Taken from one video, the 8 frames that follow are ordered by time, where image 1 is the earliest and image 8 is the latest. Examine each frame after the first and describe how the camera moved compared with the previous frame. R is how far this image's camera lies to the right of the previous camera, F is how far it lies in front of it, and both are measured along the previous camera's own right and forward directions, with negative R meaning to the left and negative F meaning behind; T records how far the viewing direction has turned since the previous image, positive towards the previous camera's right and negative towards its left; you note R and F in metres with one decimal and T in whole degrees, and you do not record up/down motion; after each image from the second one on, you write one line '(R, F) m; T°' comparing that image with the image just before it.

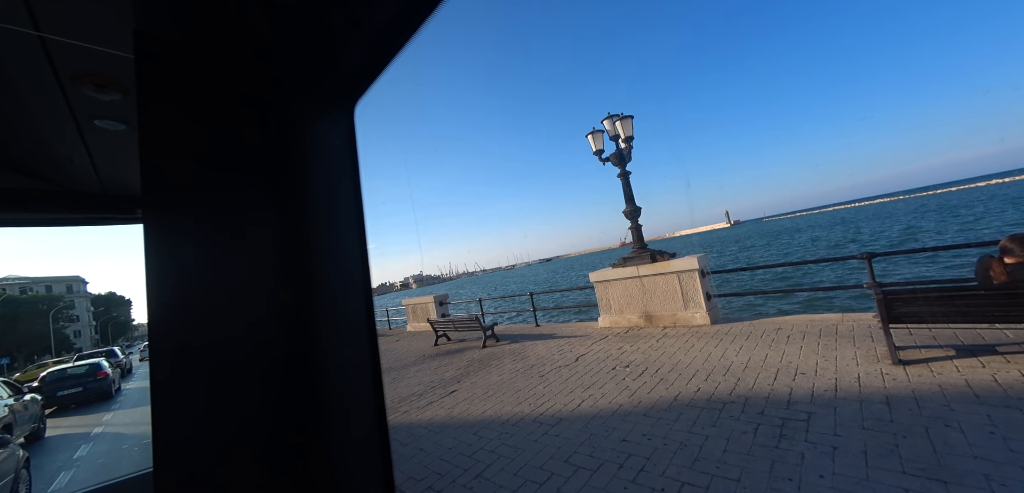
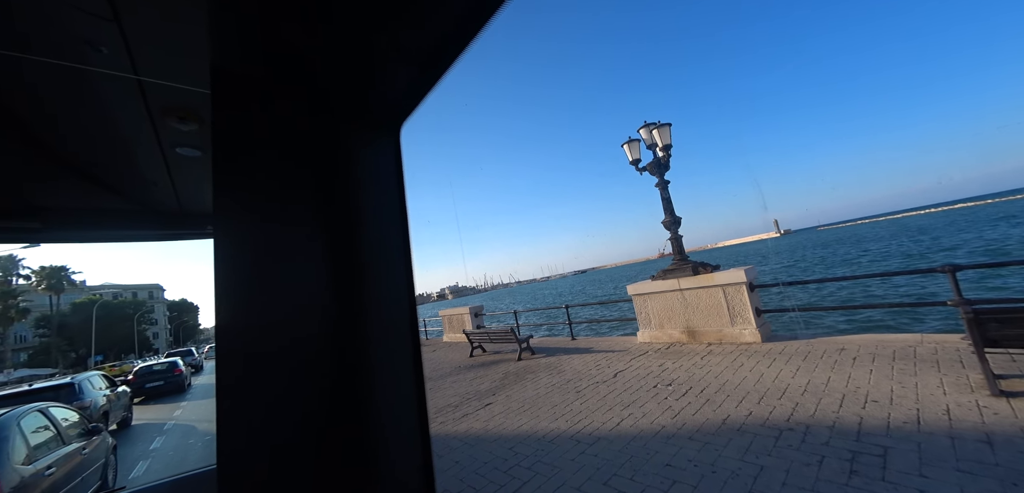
(0.0, 0.0) m; -5°
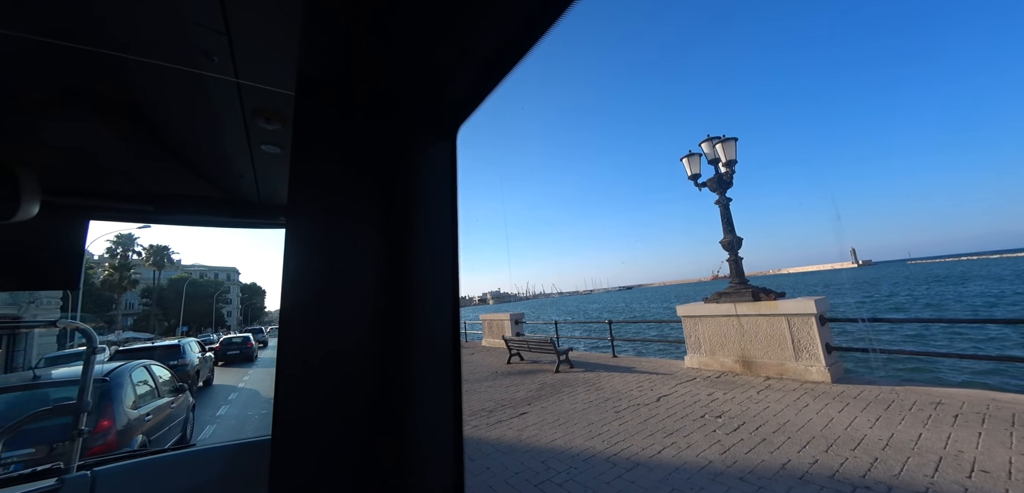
(0.0, 0.0) m; -7°
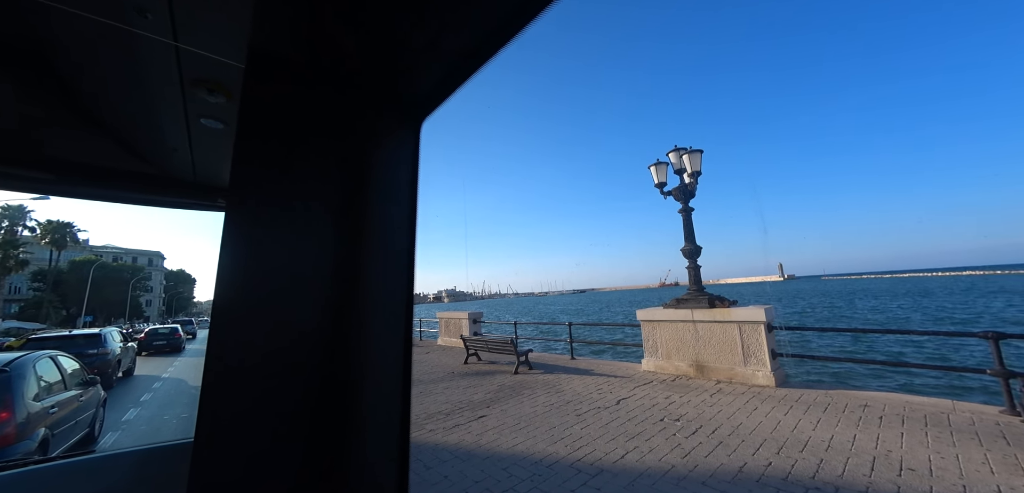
(-0.1, +0.2) m; +7°
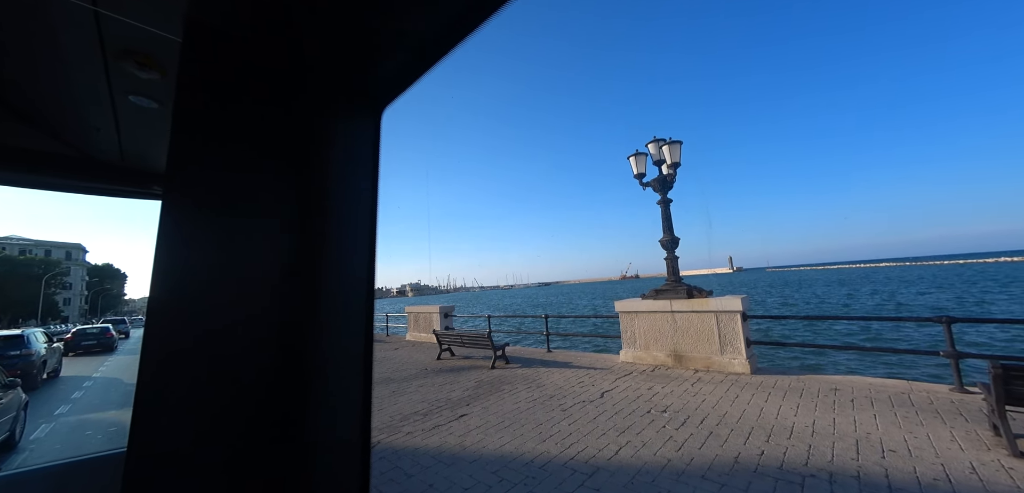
(-0.2, +0.2) m; +5°
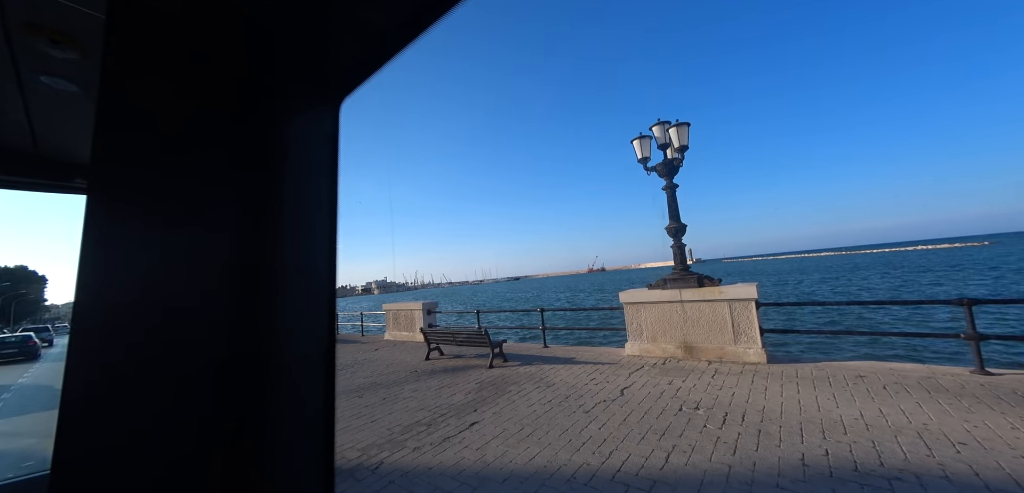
(-0.5, +0.5) m; +5°
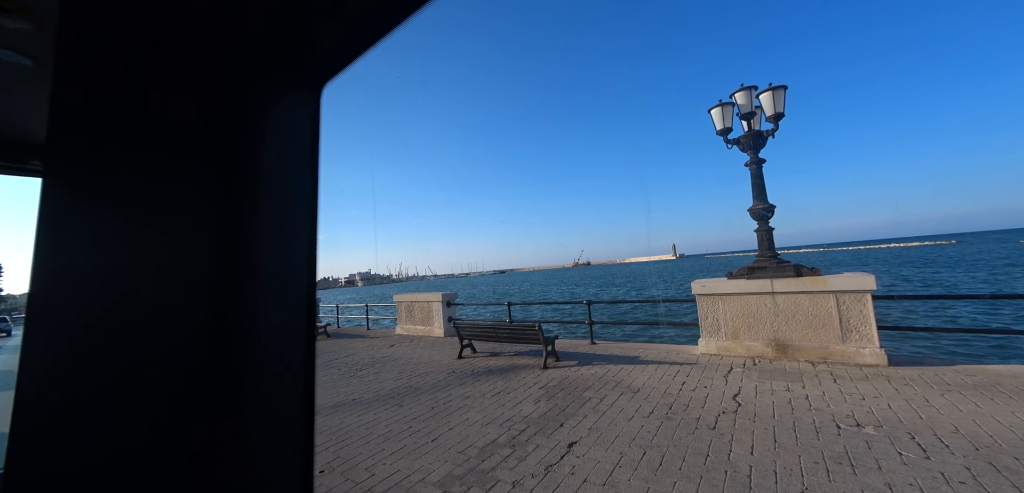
(-1.0, +0.8) m; +2°
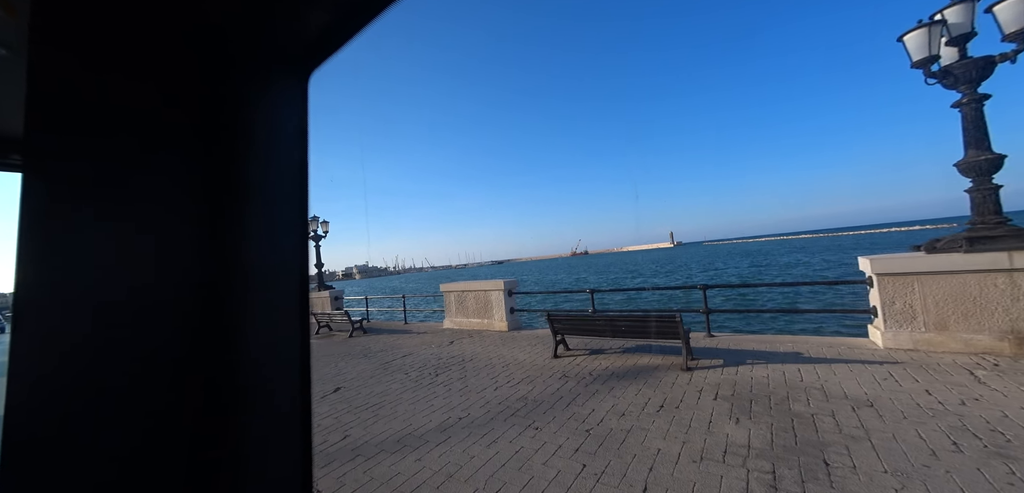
(-1.5, +1.2) m; 0°
